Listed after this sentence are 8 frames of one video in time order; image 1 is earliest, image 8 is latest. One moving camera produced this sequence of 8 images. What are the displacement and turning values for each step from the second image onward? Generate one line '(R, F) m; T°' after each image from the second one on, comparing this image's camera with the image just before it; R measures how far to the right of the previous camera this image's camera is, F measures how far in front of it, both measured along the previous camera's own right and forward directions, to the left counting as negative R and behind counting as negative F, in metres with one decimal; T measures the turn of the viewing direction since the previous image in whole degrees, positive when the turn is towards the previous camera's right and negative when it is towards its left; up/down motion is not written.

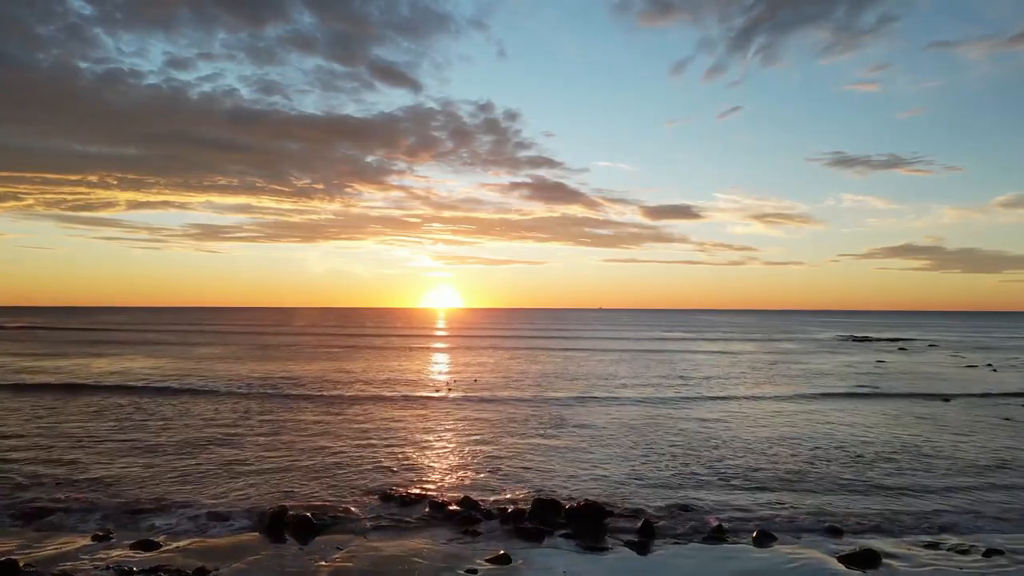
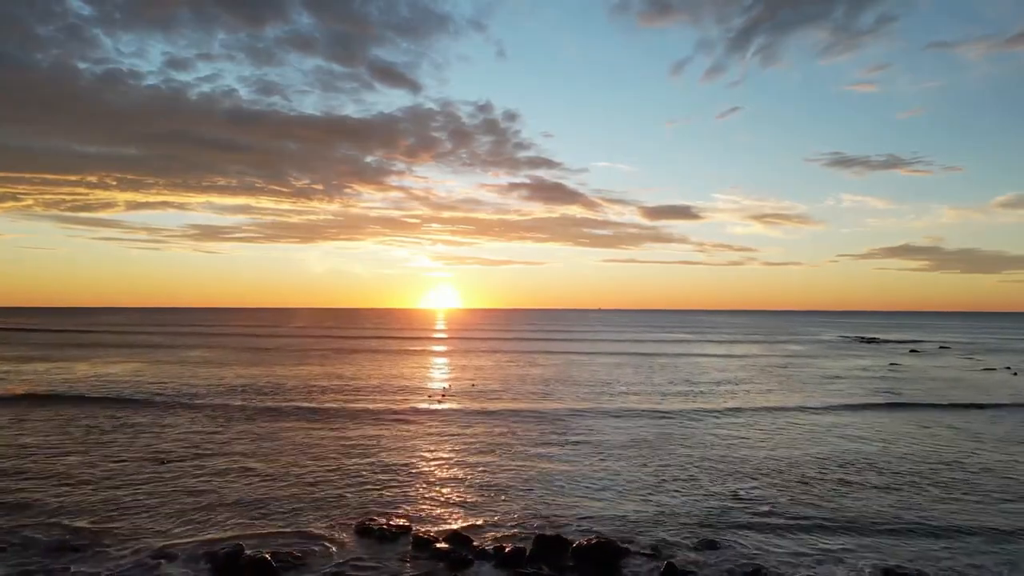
(0.0, +2.3) m; 0°
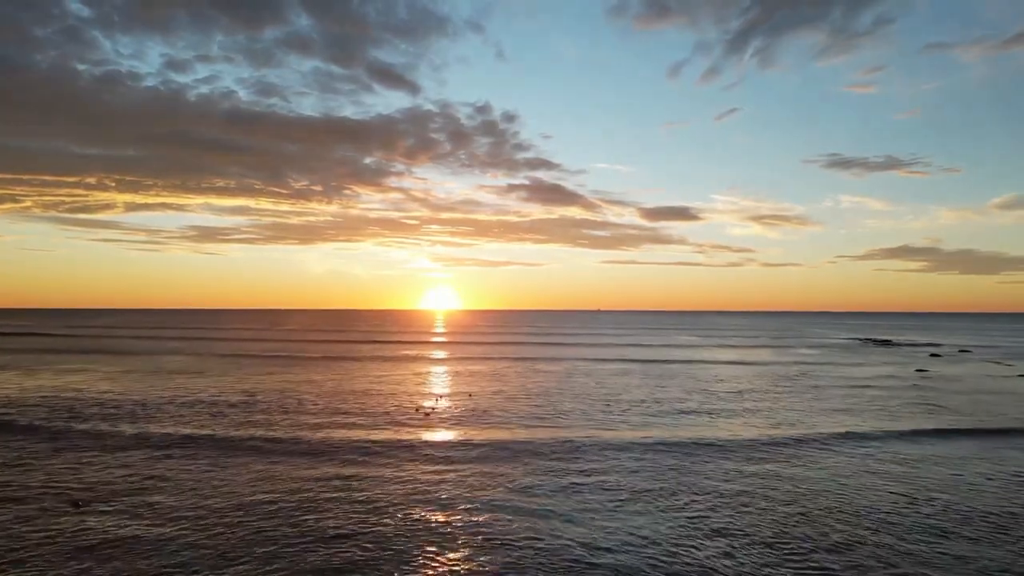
(-0.1, +3.8) m; 0°
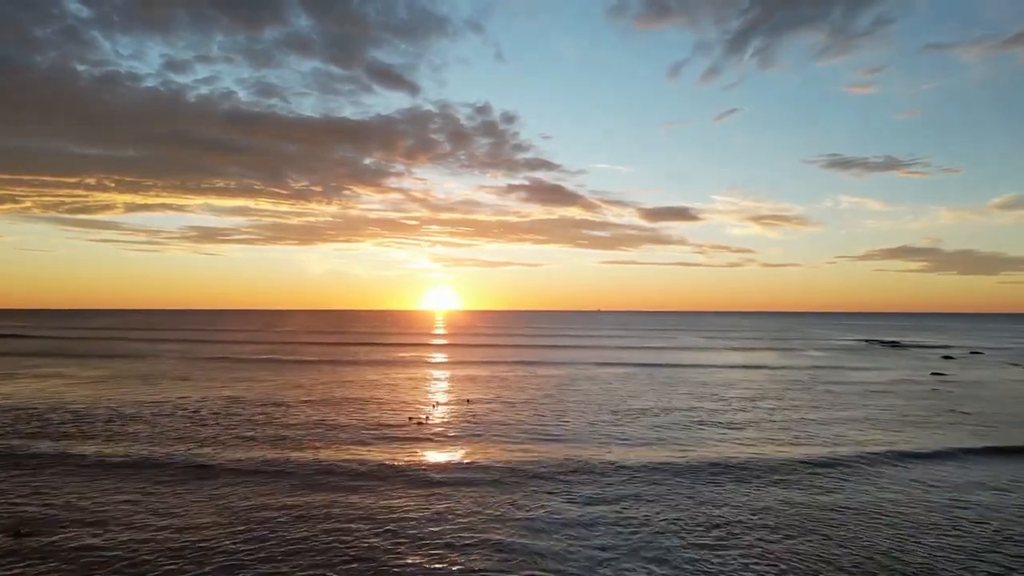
(-0.1, +1.8) m; 0°
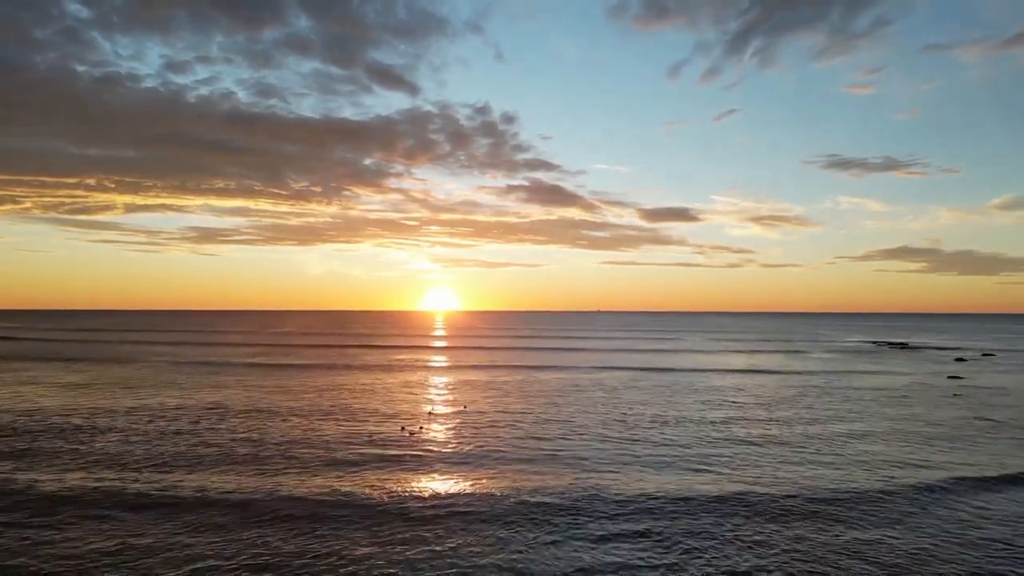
(-0.3, +1.7) m; 0°
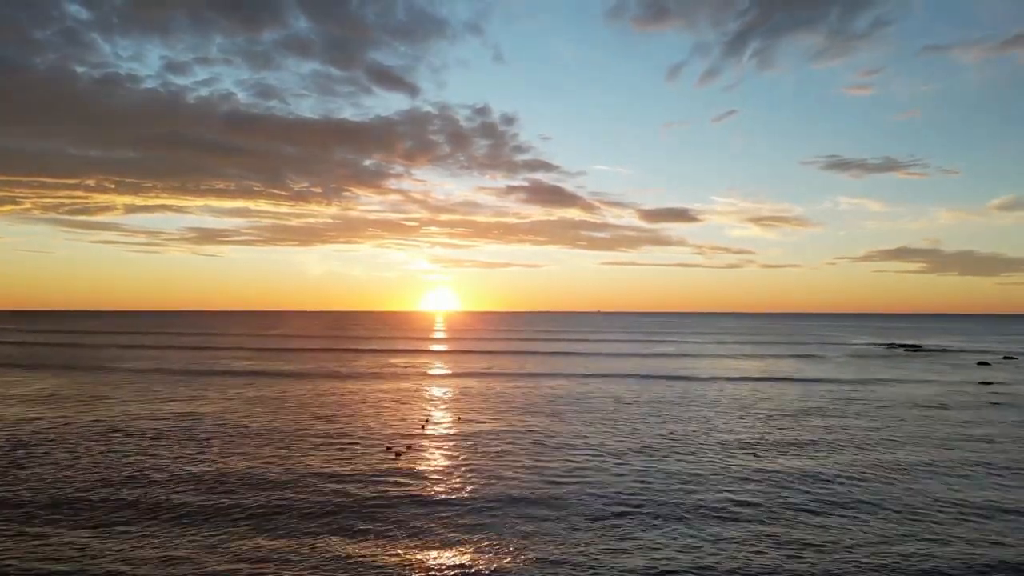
(-0.6, +2.5) m; 0°
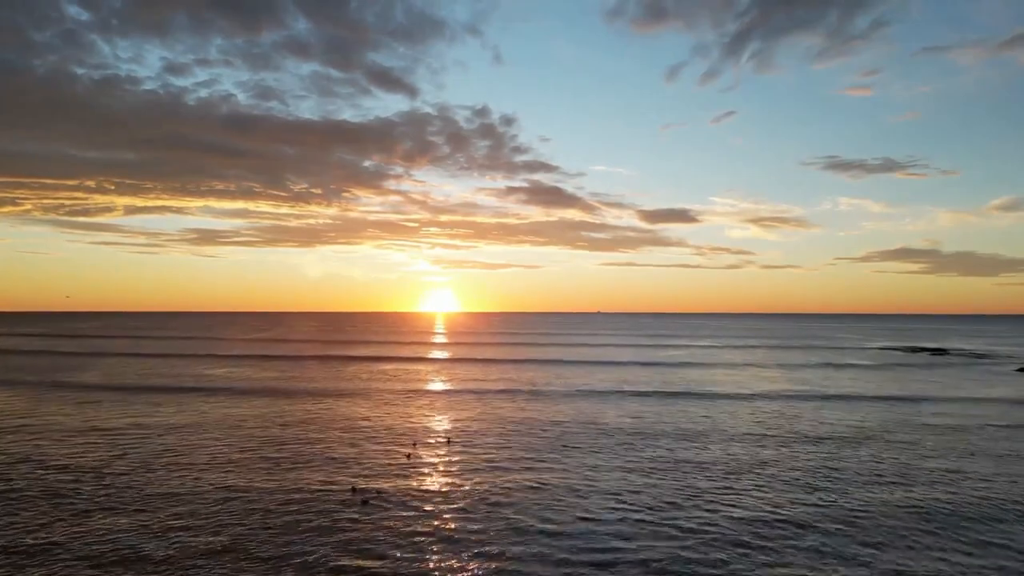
(-1.2, +3.5) m; 0°
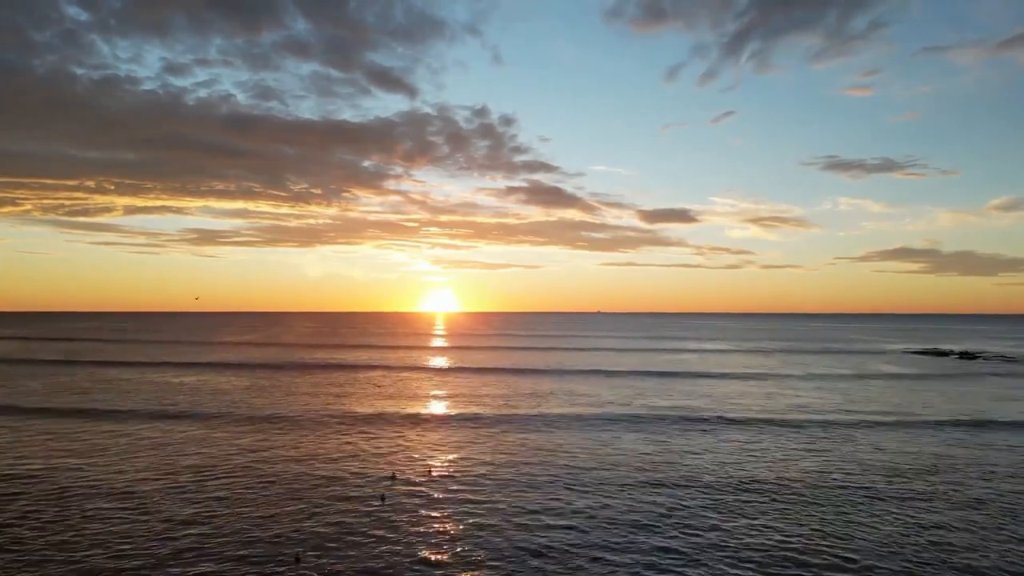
(0.0, +0.4) m; 0°
